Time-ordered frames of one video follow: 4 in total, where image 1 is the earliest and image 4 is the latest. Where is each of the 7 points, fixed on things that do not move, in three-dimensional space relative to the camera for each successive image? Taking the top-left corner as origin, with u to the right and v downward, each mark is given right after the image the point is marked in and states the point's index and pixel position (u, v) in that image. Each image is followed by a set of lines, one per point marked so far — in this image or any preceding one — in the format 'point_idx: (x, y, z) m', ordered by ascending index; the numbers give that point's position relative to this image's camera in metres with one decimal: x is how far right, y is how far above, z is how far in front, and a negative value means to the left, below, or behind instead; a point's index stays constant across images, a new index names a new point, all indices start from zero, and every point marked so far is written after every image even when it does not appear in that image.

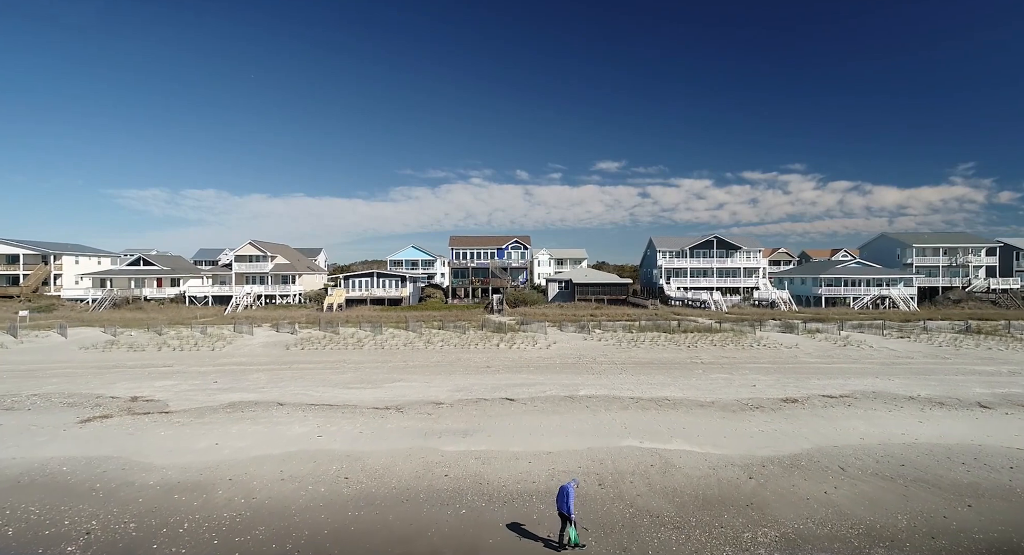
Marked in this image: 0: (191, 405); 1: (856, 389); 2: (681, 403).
0: (-10.4, -4.1, +17.0) m
1: (+12.3, -4.0, +18.7) m
2: (+5.6, -4.2, +17.5) m
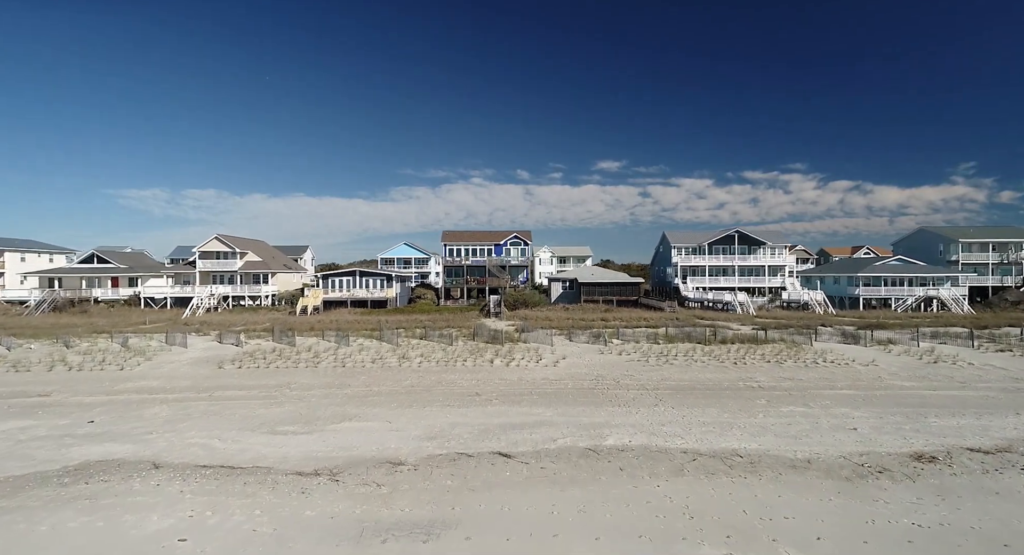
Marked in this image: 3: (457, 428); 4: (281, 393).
0: (-10.5, -4.1, +11.2) m
1: (+12.2, -3.9, +12.9) m
2: (+5.5, -4.1, +11.6) m
3: (-1.5, -4.0, +14.2) m
4: (-7.6, -3.8, +17.4) m
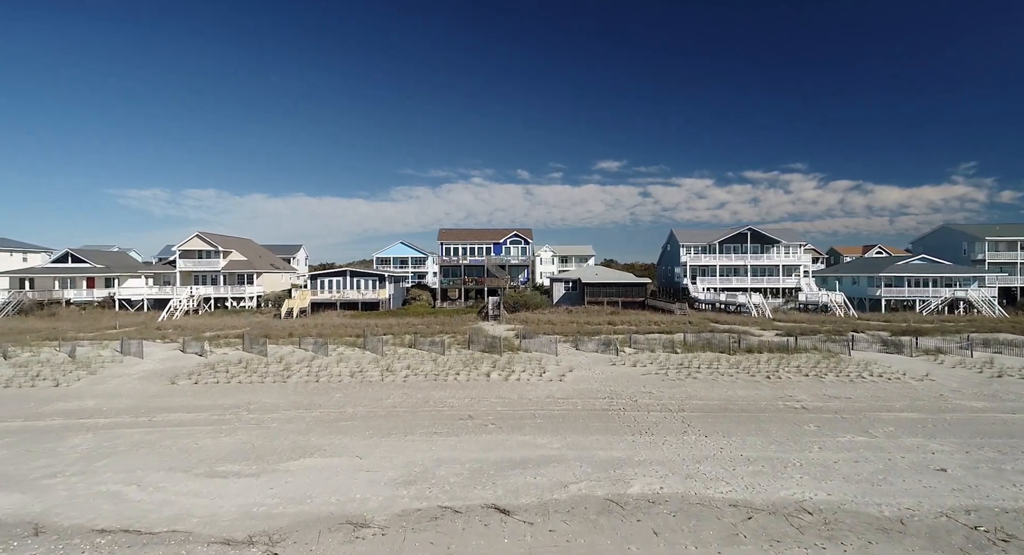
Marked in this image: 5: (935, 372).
0: (-10.6, -4.1, +8.4) m
1: (+12.2, -3.9, +10.1) m
2: (+5.5, -4.1, +8.9) m
3: (-1.5, -4.1, +11.4) m
4: (-7.6, -3.9, +14.6) m
5: (+15.1, -3.3, +18.7) m
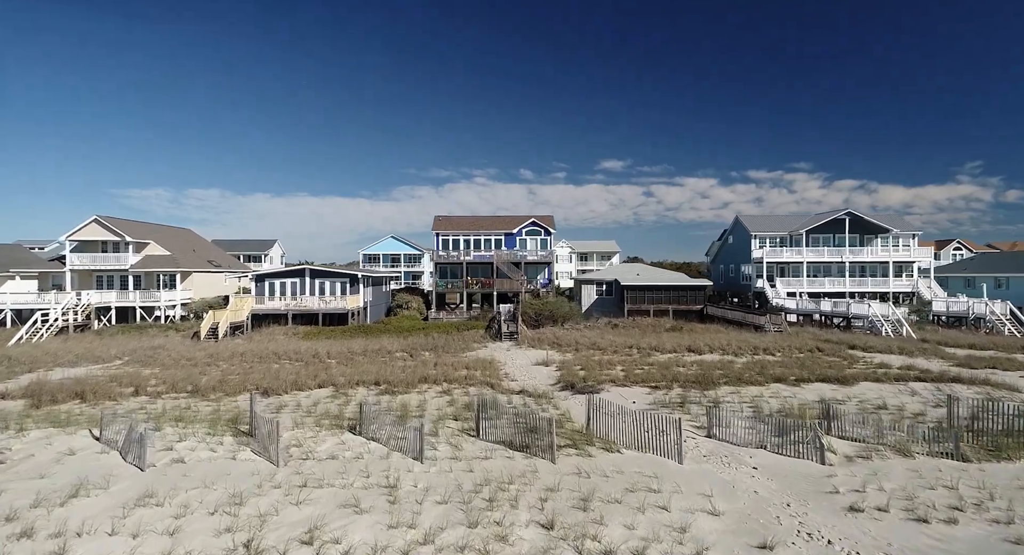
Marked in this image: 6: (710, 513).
0: (-9.4, -4.2, -4.3) m
1: (+13.3, -4.0, -2.7) m
2: (+6.7, -4.2, -3.9) m
3: (-0.3, -4.2, -1.4) m
4: (-6.5, -3.9, +1.9) m
5: (+16.3, -3.4, +5.9) m
6: (+3.0, -3.4, +7.9) m
